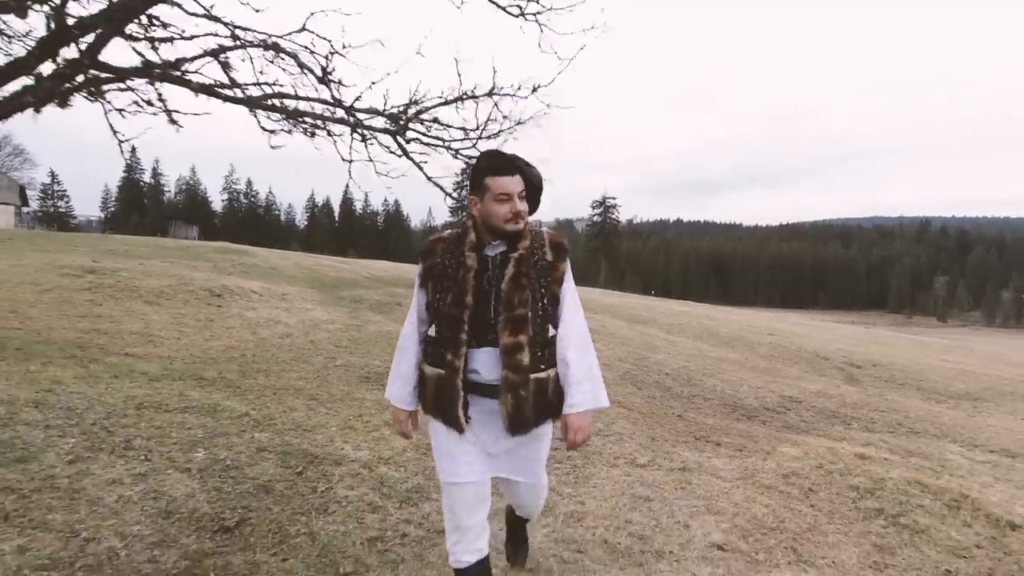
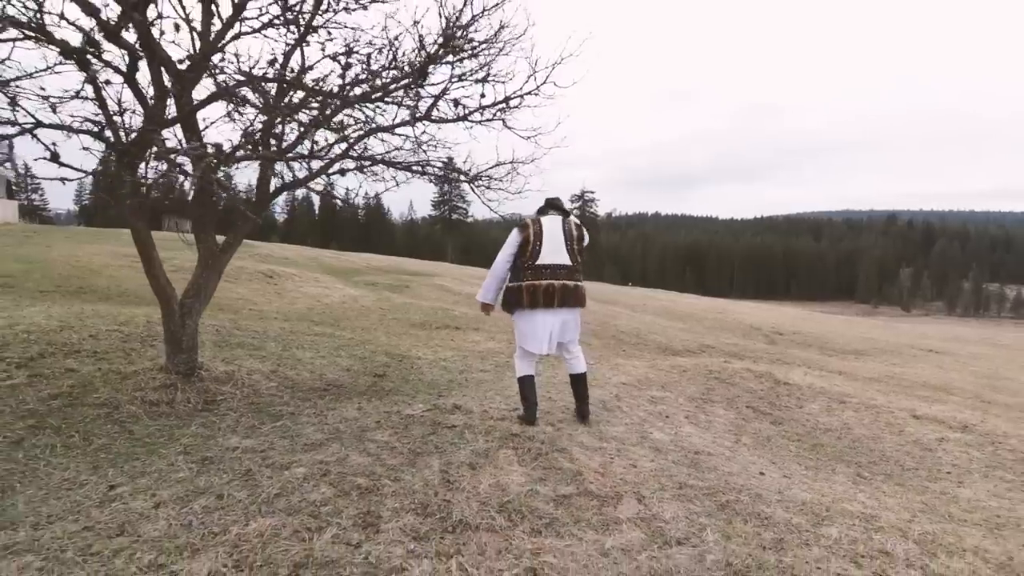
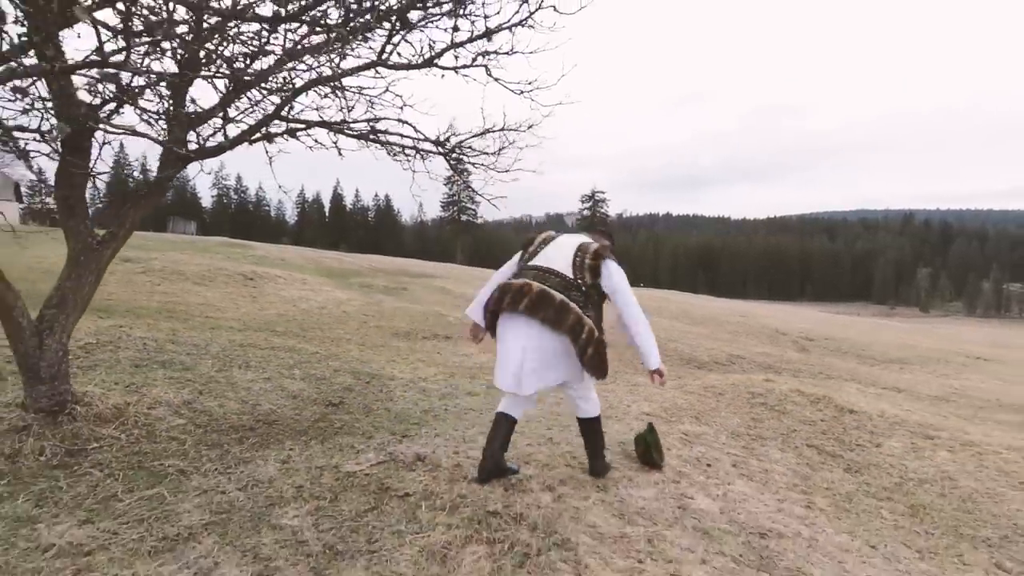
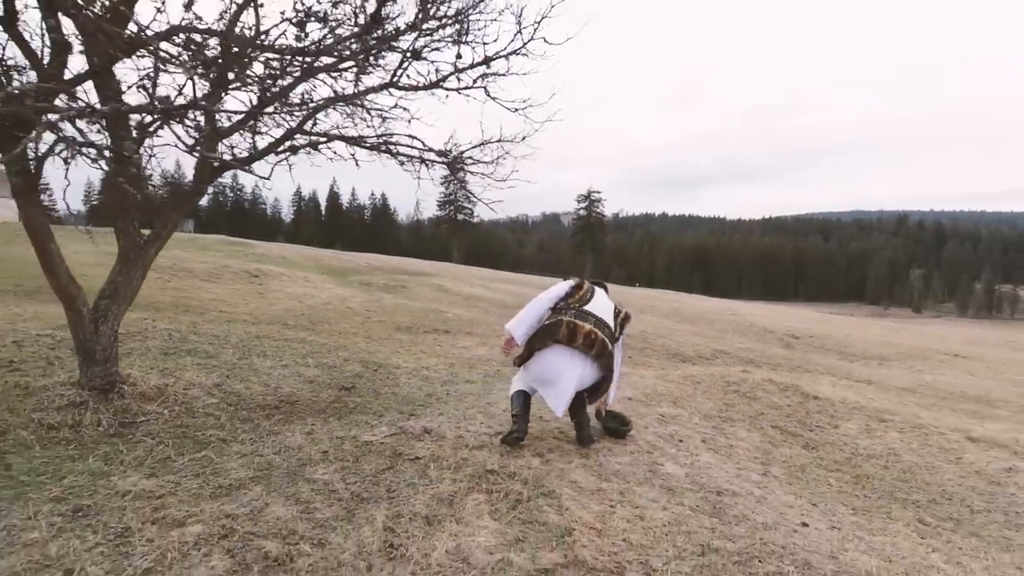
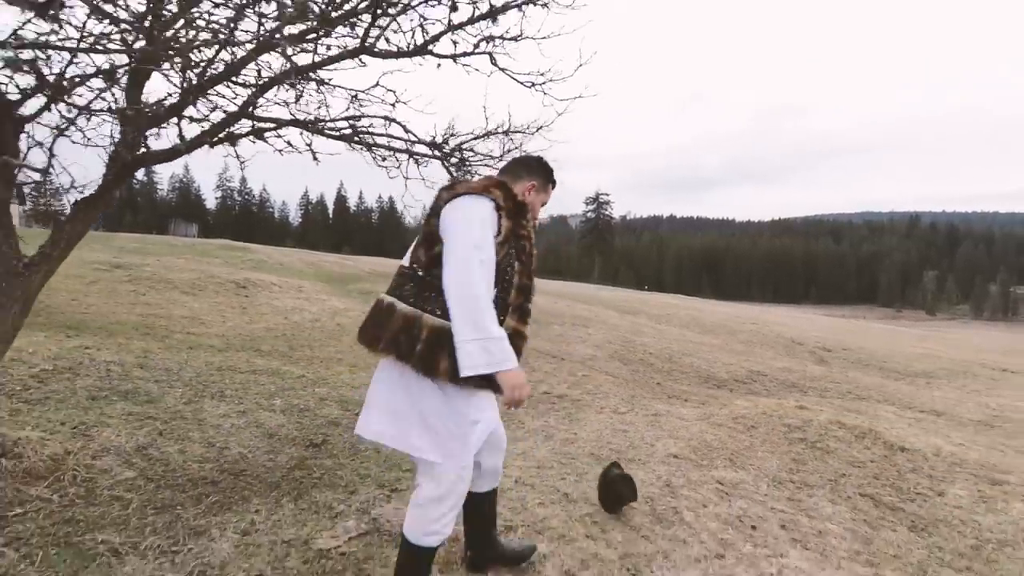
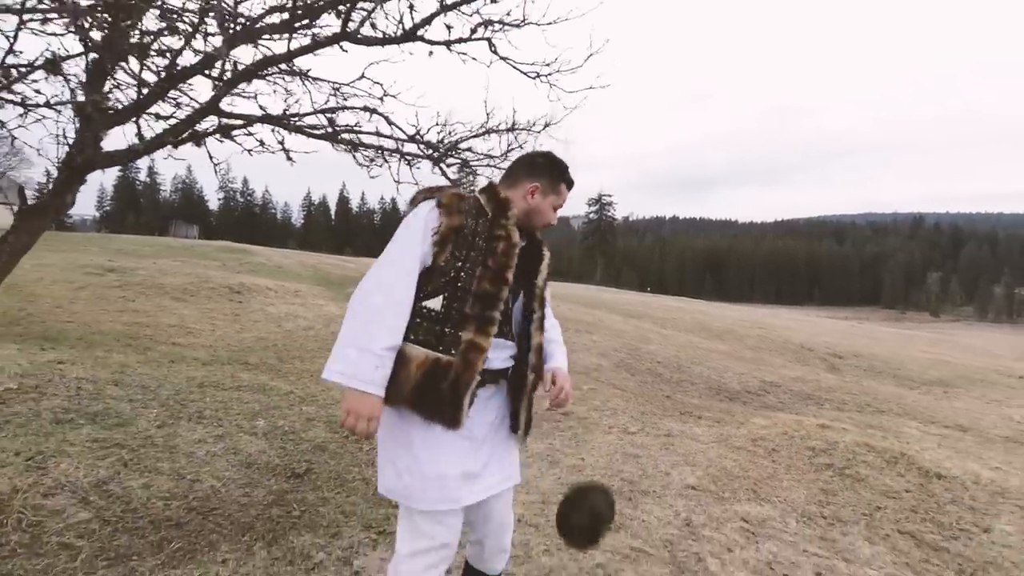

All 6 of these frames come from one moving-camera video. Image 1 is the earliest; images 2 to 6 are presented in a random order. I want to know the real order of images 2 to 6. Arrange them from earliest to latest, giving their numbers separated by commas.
6, 5, 3, 4, 2
